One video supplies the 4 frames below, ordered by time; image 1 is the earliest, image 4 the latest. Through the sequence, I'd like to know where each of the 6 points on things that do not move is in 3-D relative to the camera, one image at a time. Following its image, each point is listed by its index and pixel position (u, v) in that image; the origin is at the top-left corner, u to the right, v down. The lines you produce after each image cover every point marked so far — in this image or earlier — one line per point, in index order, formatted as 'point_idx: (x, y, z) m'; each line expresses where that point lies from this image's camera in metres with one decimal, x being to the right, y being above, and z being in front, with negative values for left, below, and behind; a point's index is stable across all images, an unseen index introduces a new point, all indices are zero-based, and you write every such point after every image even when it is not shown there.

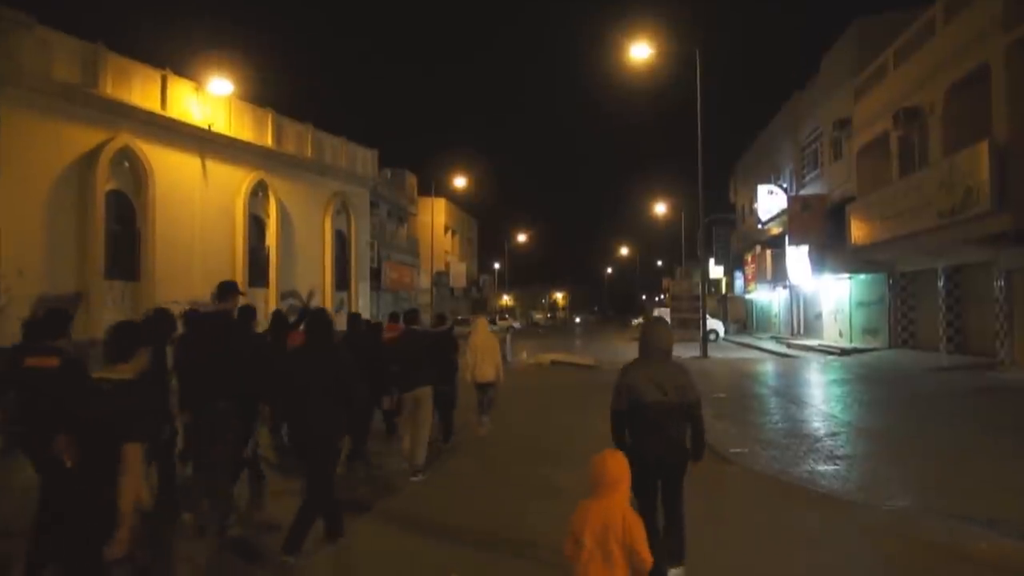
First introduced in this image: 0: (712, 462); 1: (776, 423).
0: (+2.5, -2.2, +12.4) m
1: (+4.1, -2.1, +15.3) m
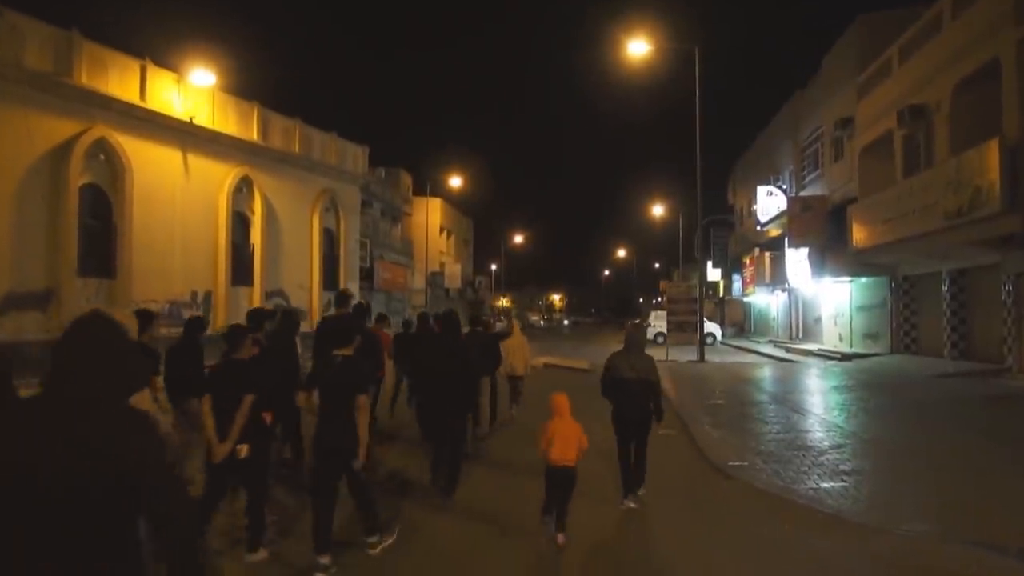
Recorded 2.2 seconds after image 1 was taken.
0: (+2.3, -2.2, +11.6) m
1: (+3.9, -2.2, +14.5) m
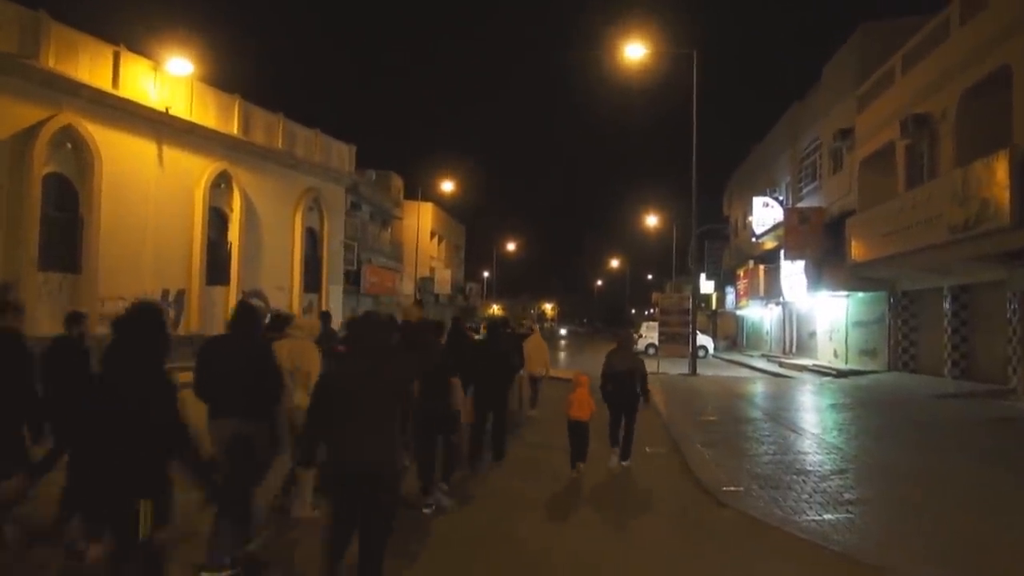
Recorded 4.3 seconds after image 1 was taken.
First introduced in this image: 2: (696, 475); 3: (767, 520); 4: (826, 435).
0: (+2.0, -2.3, +10.7) m
1: (+3.5, -2.3, +13.6) m
2: (+2.2, -2.3, +12.2) m
3: (+2.5, -2.3, +9.8) m
4: (+5.1, -2.4, +16.0) m
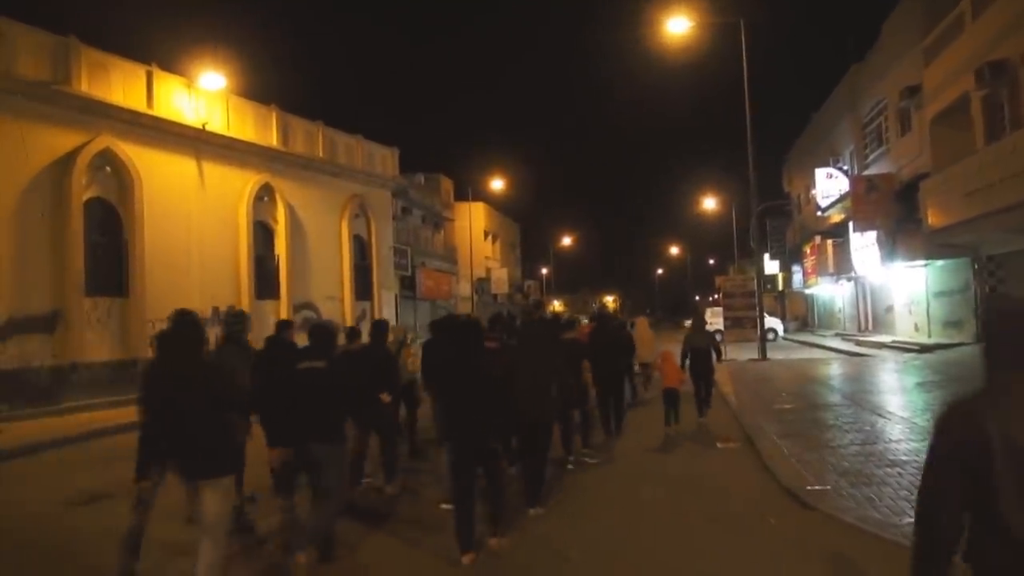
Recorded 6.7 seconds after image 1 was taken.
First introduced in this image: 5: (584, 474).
0: (+2.7, -2.1, +9.6) m
1: (+4.4, -2.0, +12.4) m
2: (+3.0, -2.1, +11.1) m
3: (+3.1, -2.0, +8.6) m
4: (+6.0, -1.9, +14.7) m
5: (+0.6, -2.2, +11.1) m
